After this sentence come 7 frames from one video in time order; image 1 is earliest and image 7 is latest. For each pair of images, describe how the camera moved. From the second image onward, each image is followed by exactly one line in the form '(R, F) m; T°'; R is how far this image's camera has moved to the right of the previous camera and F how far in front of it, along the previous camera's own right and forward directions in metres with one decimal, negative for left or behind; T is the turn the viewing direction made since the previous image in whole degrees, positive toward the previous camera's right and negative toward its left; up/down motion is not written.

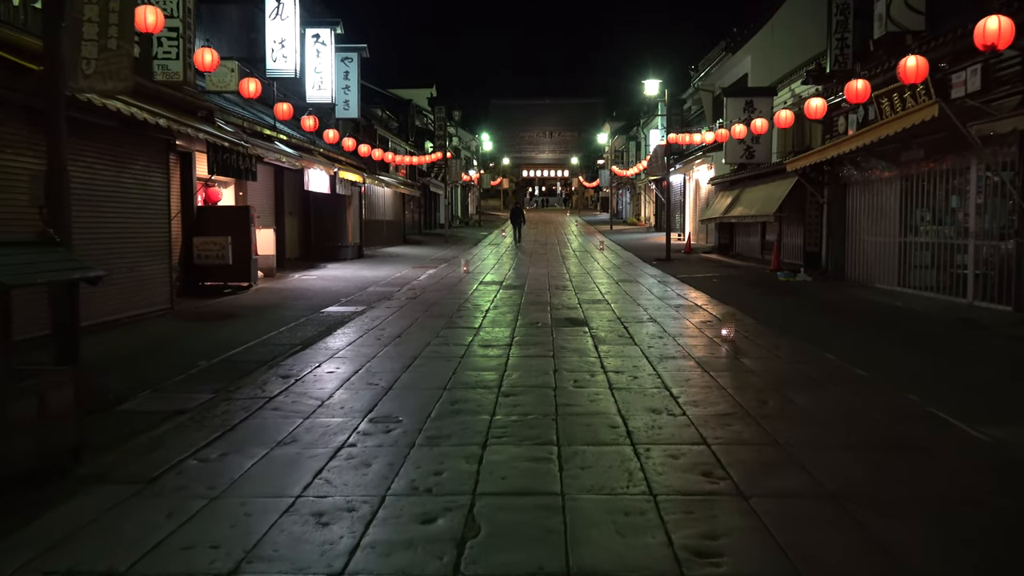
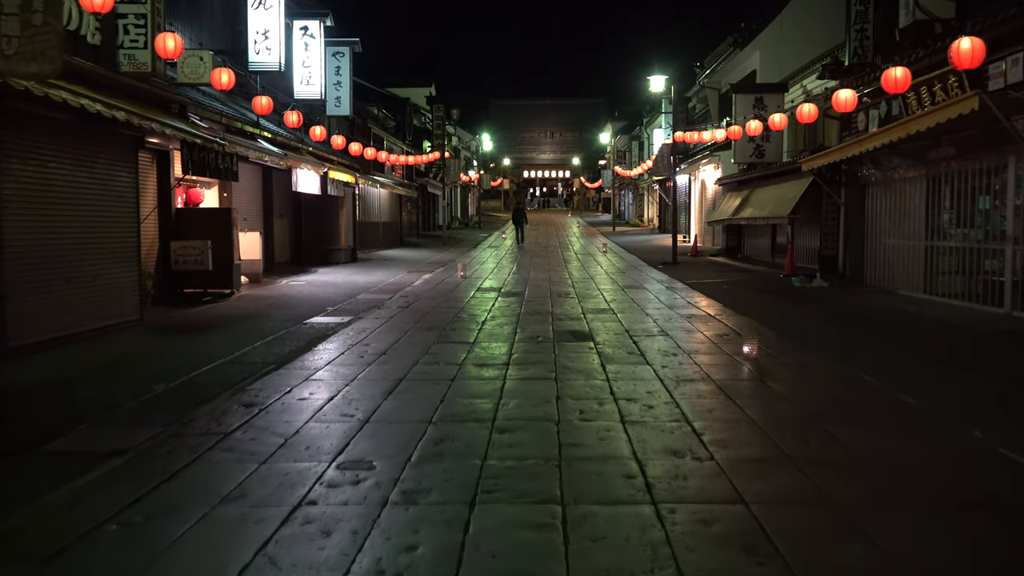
(0.0, +0.9) m; 0°
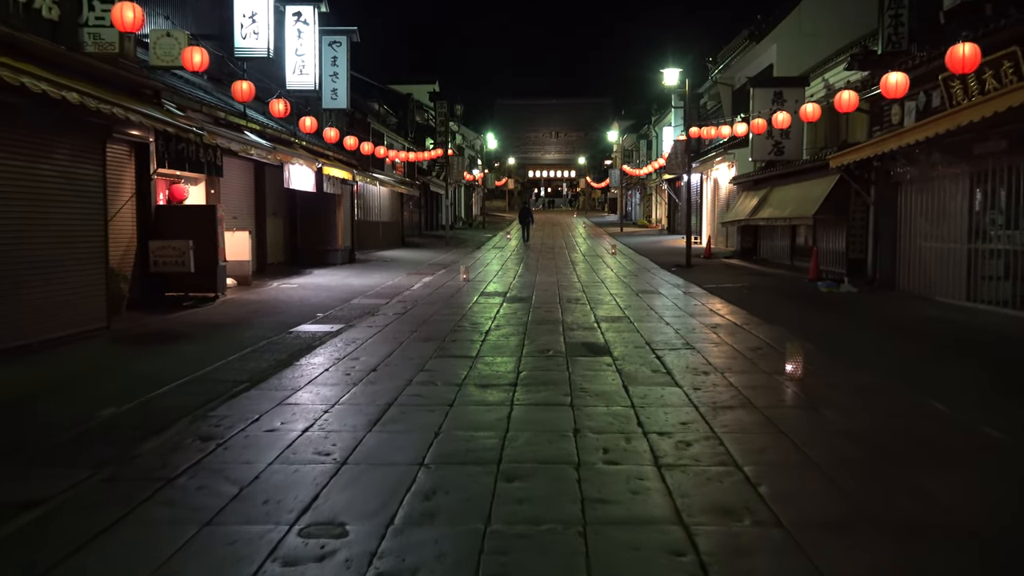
(0.0, +1.1) m; 0°
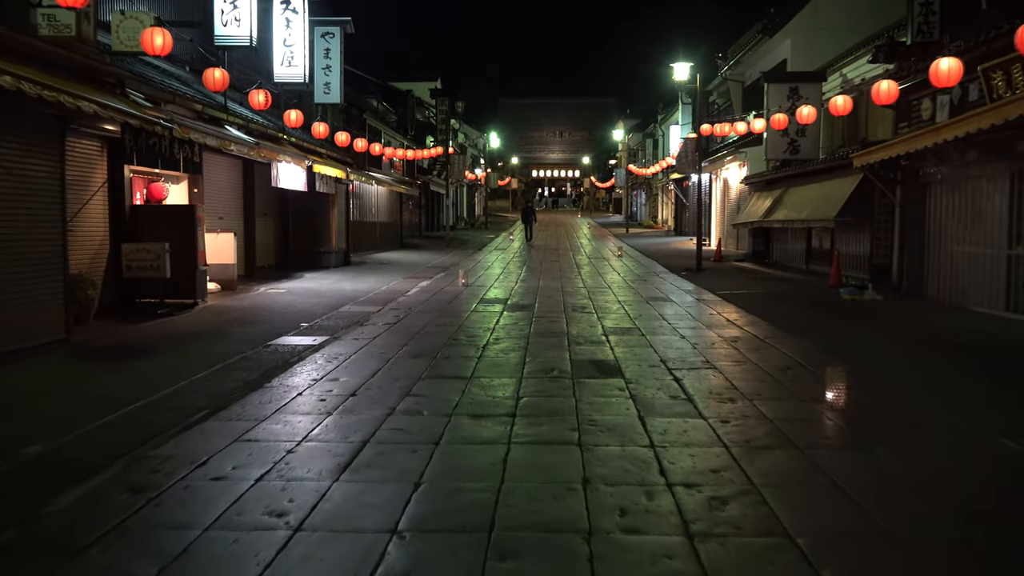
(0.0, +1.0) m; 0°
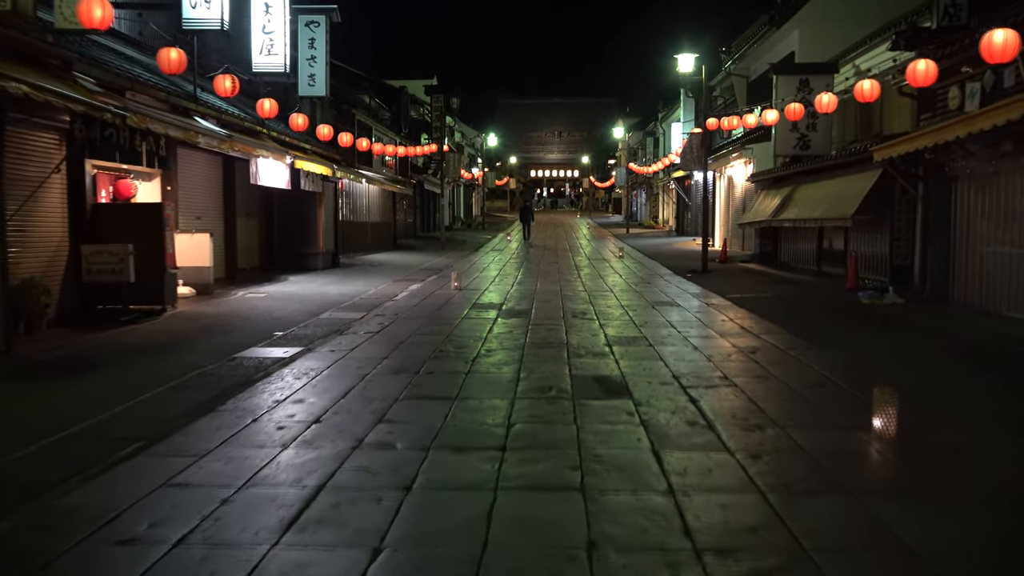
(+0.1, +1.0) m; 0°
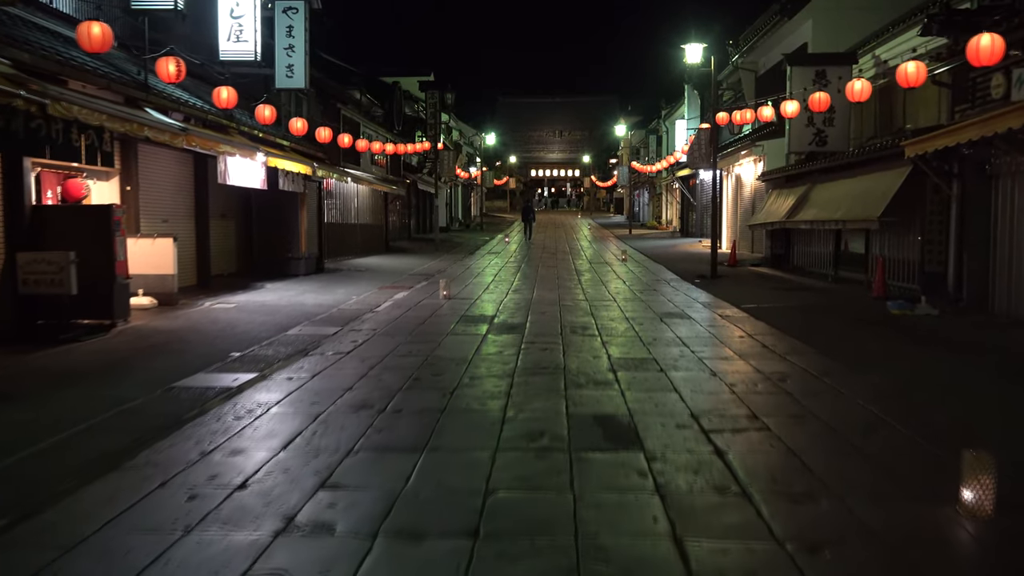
(+0.1, +1.3) m; 0°
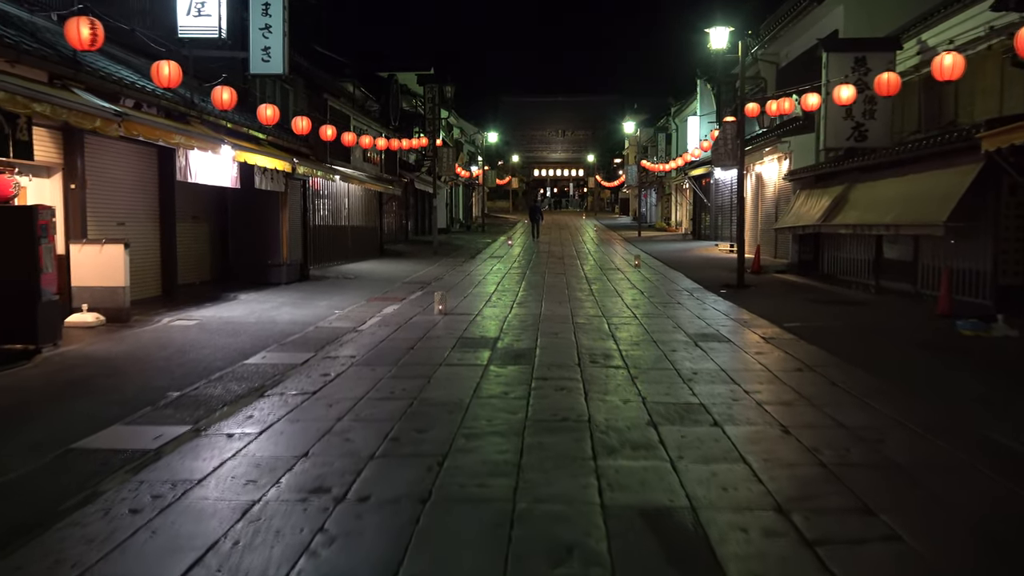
(-0.1, +1.8) m; 0°
